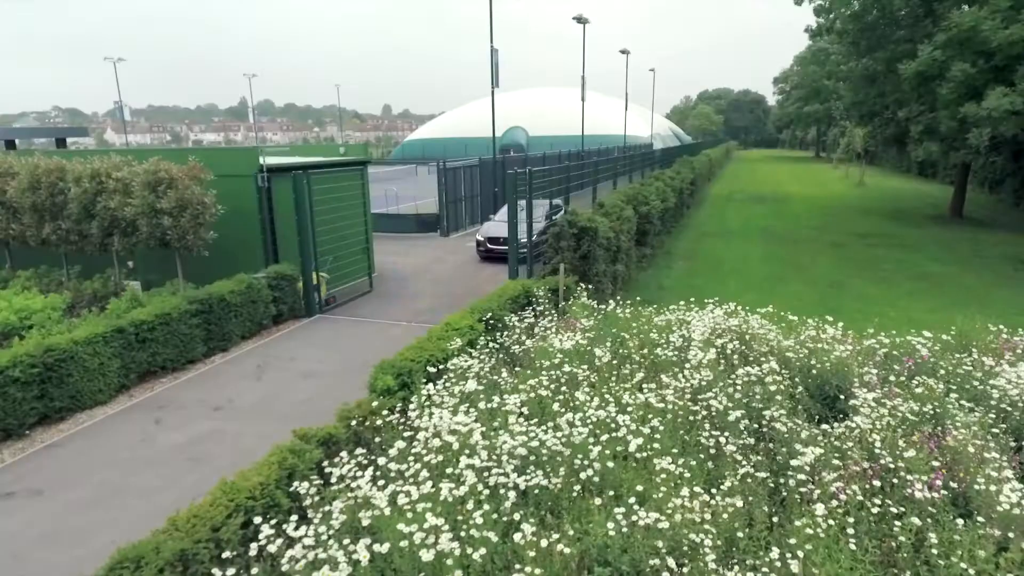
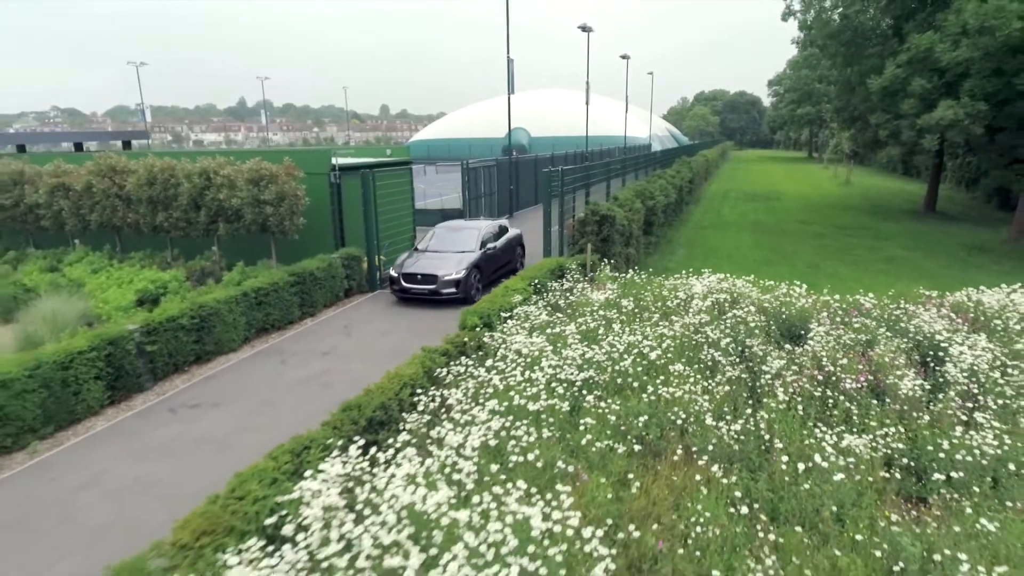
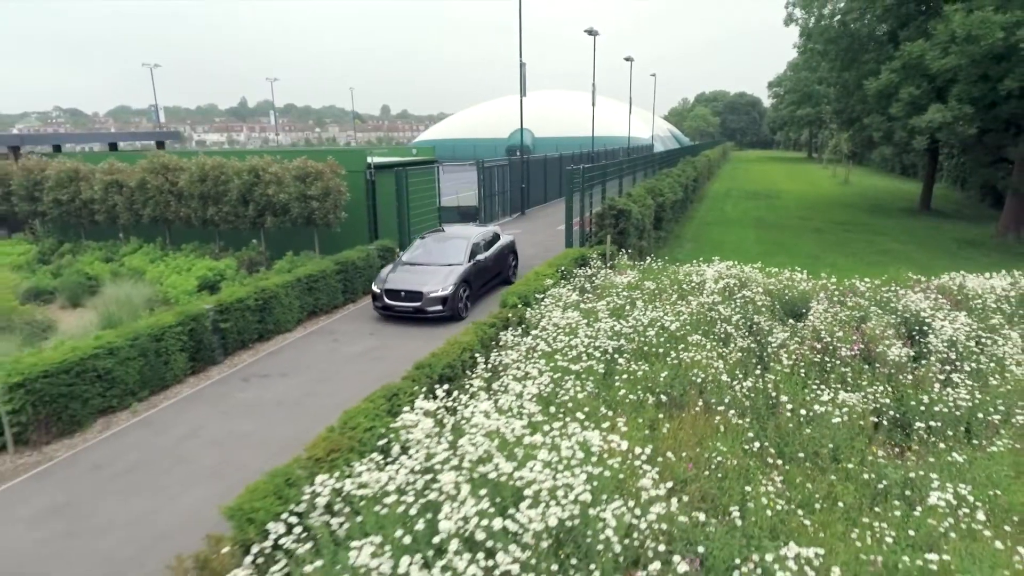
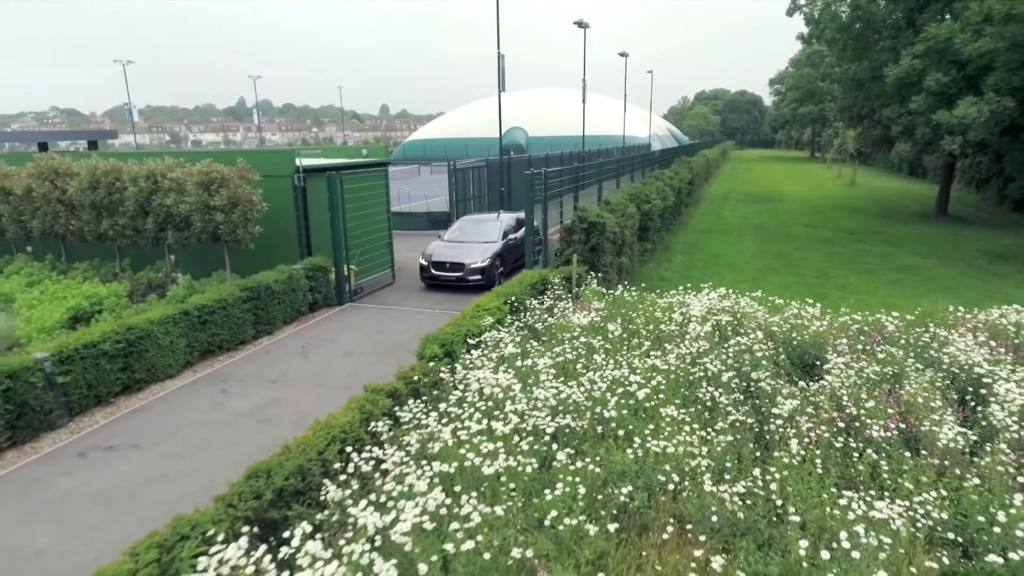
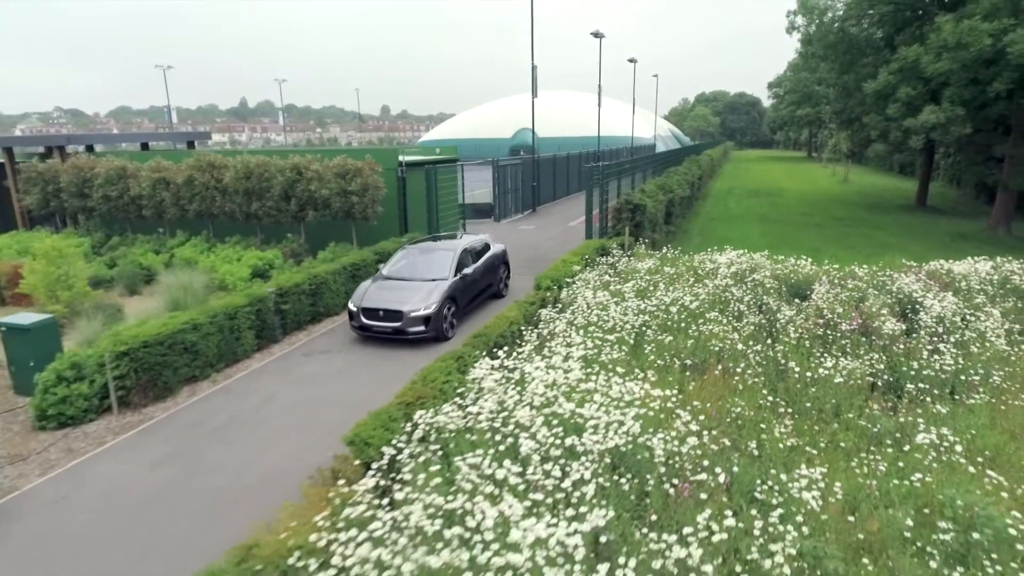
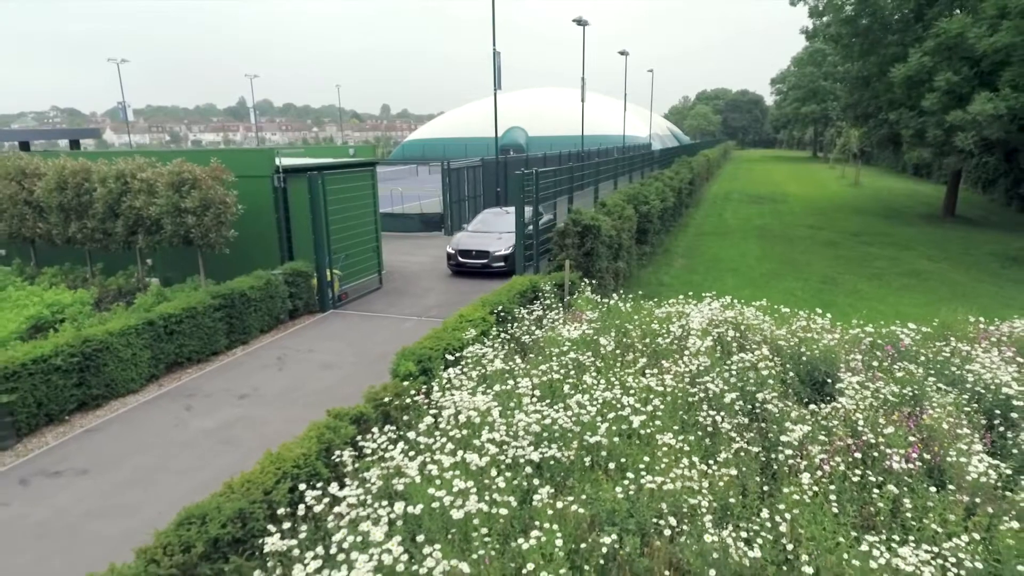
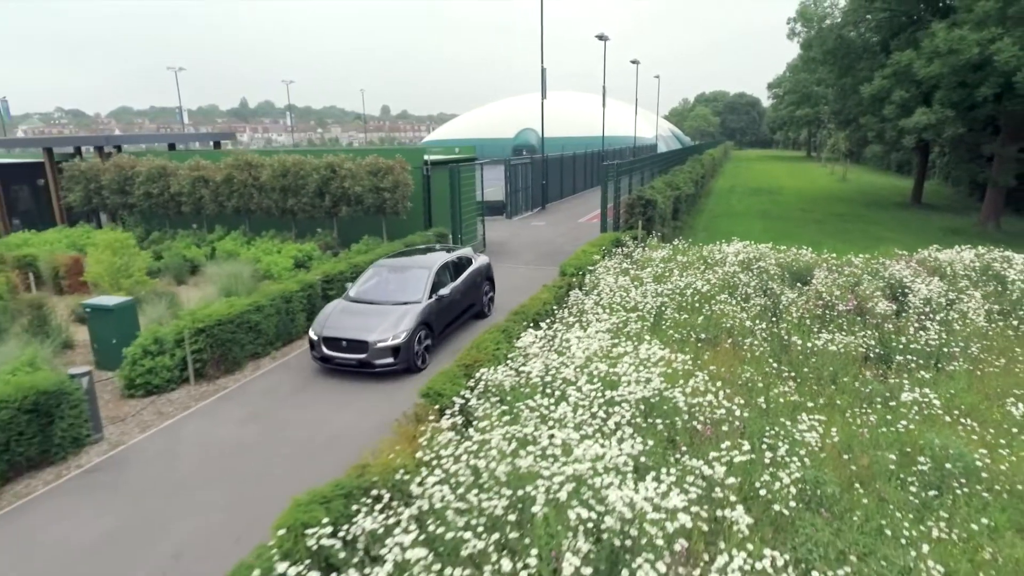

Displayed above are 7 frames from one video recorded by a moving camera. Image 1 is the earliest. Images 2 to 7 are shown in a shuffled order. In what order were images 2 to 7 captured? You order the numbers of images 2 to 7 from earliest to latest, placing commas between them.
6, 4, 2, 3, 5, 7
